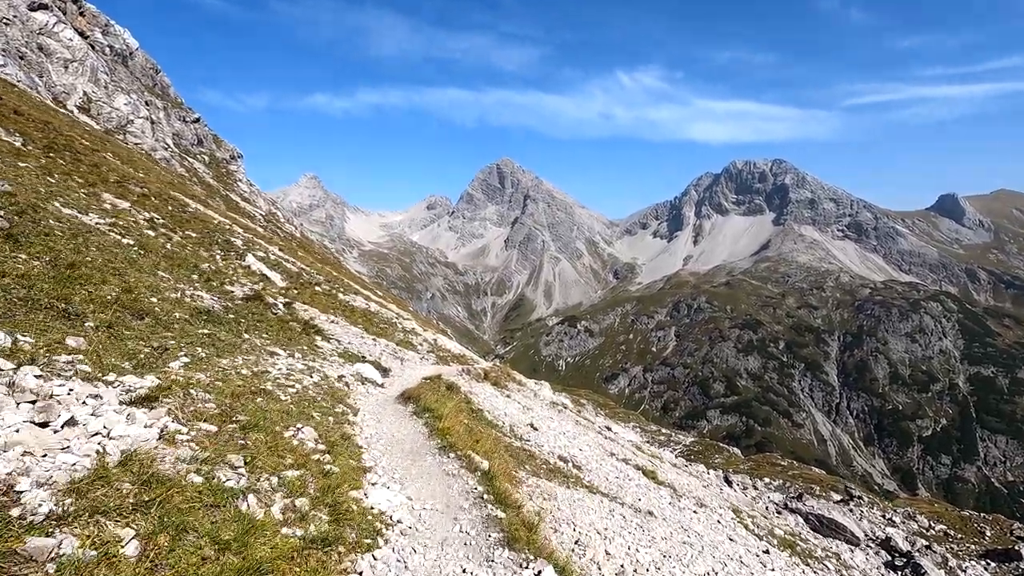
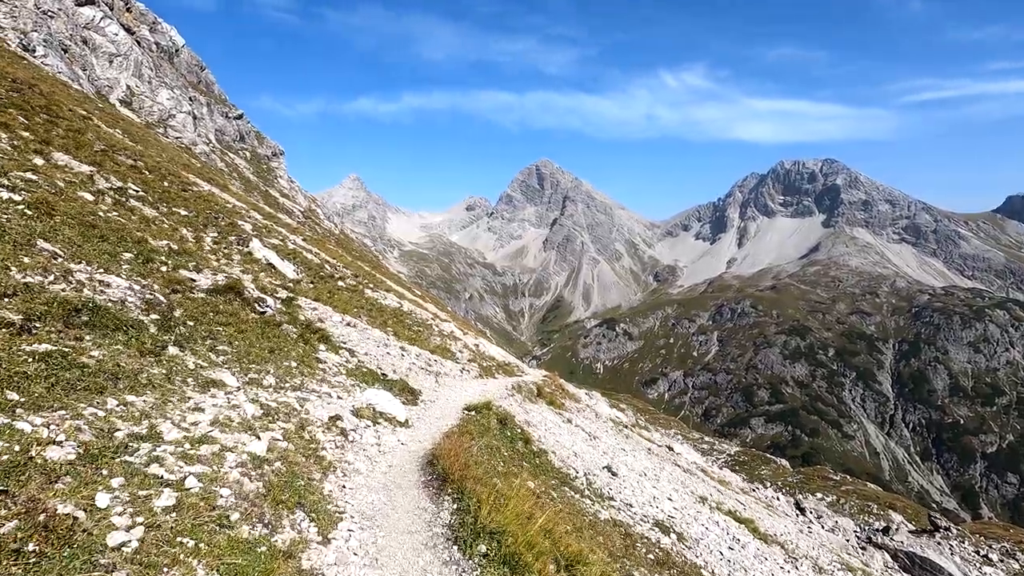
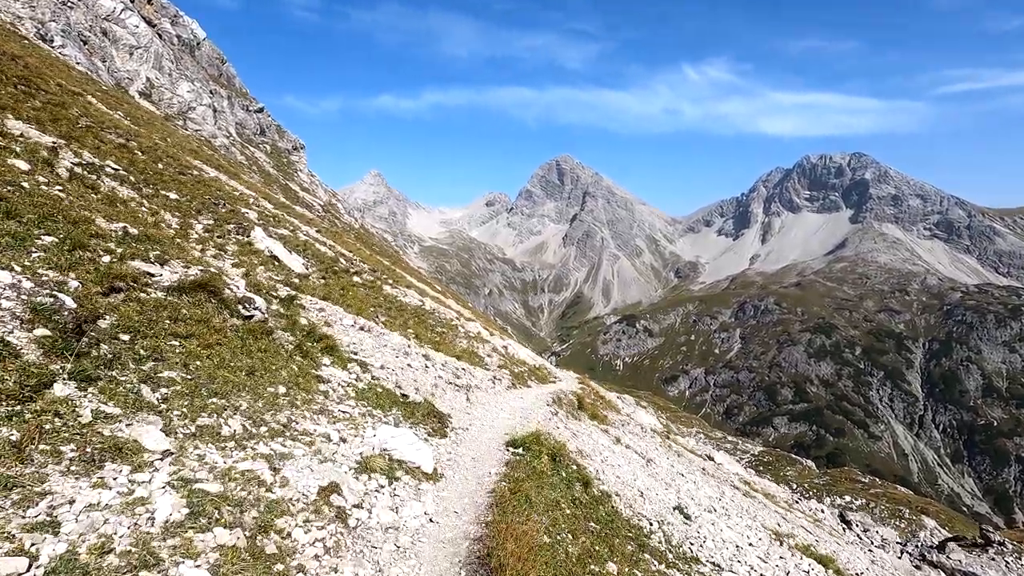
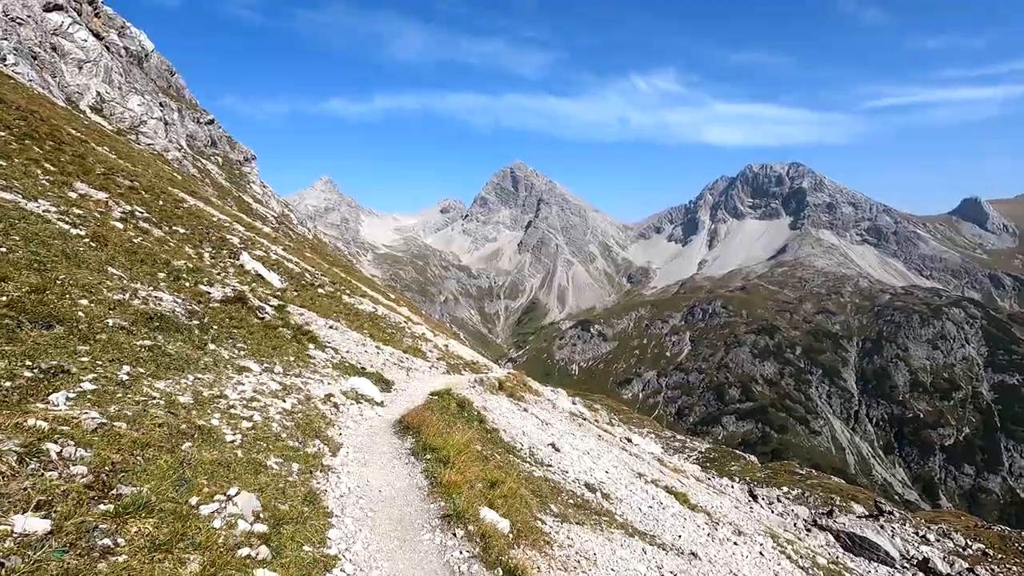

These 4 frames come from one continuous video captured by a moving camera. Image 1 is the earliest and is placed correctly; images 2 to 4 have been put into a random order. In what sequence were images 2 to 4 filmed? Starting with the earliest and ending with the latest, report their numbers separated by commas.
4, 2, 3
